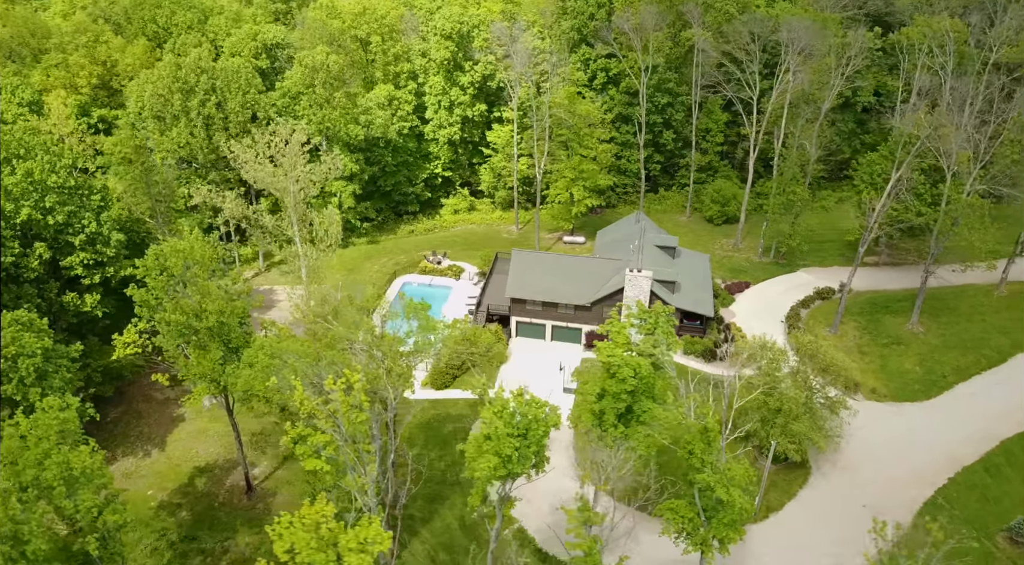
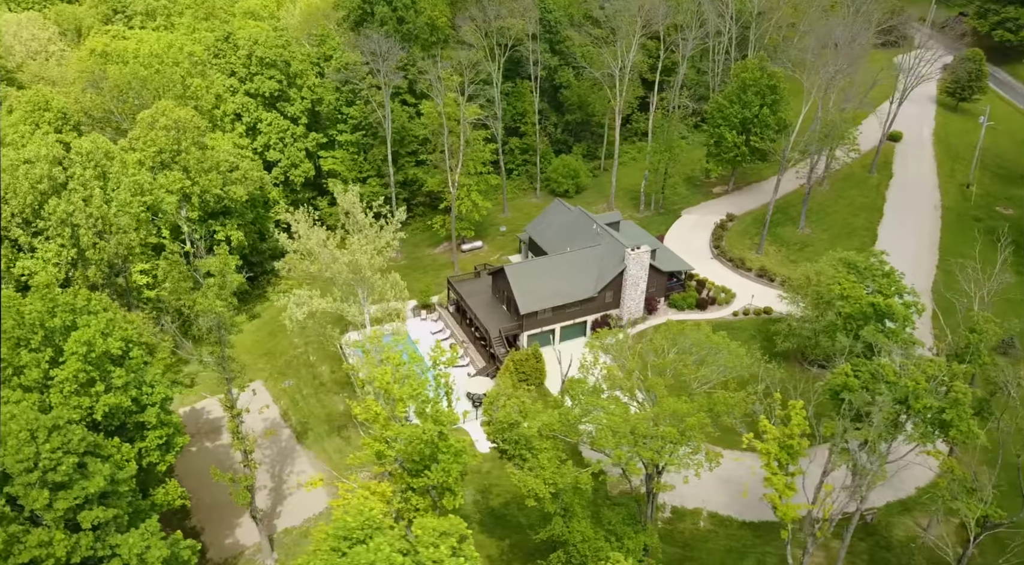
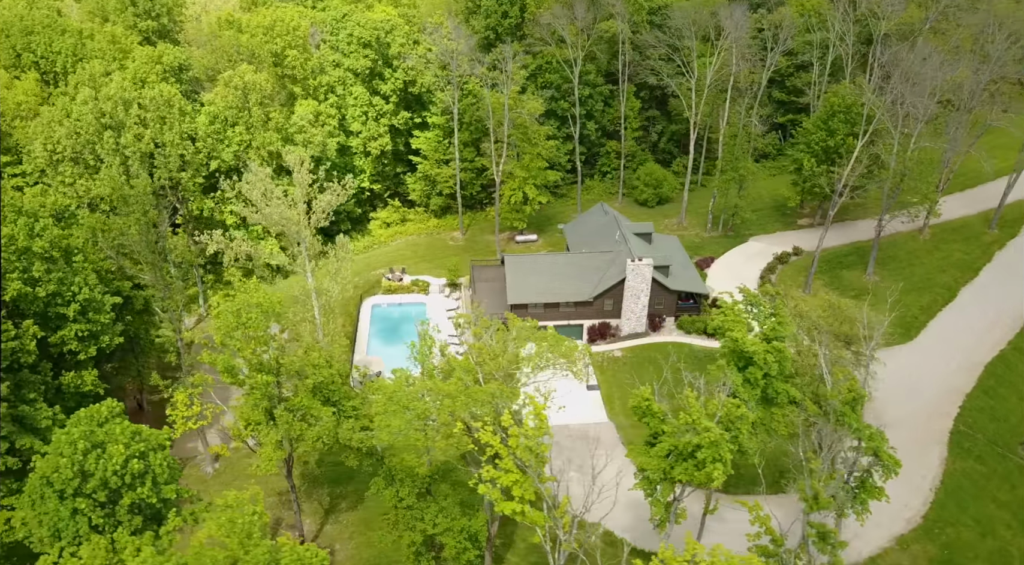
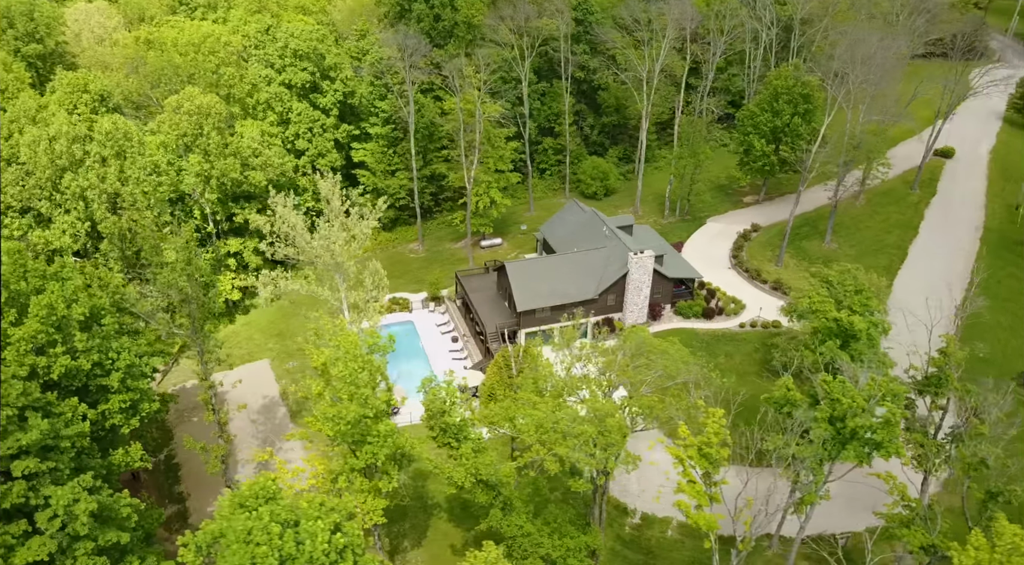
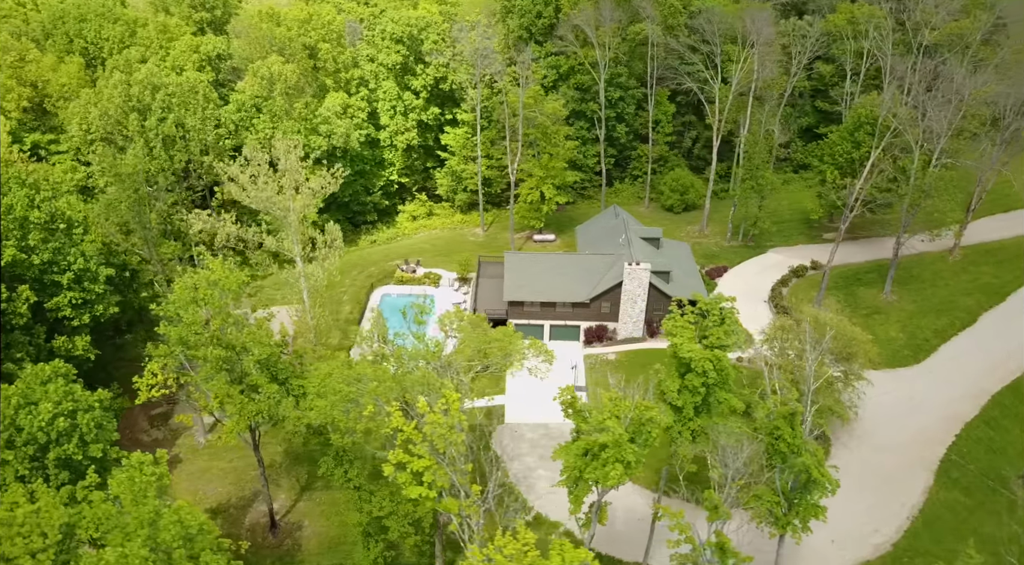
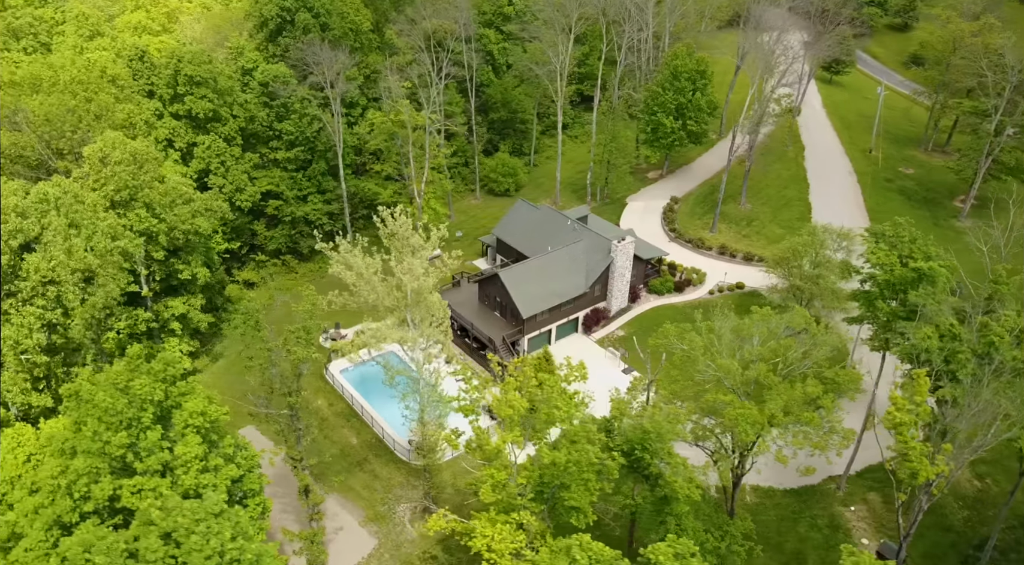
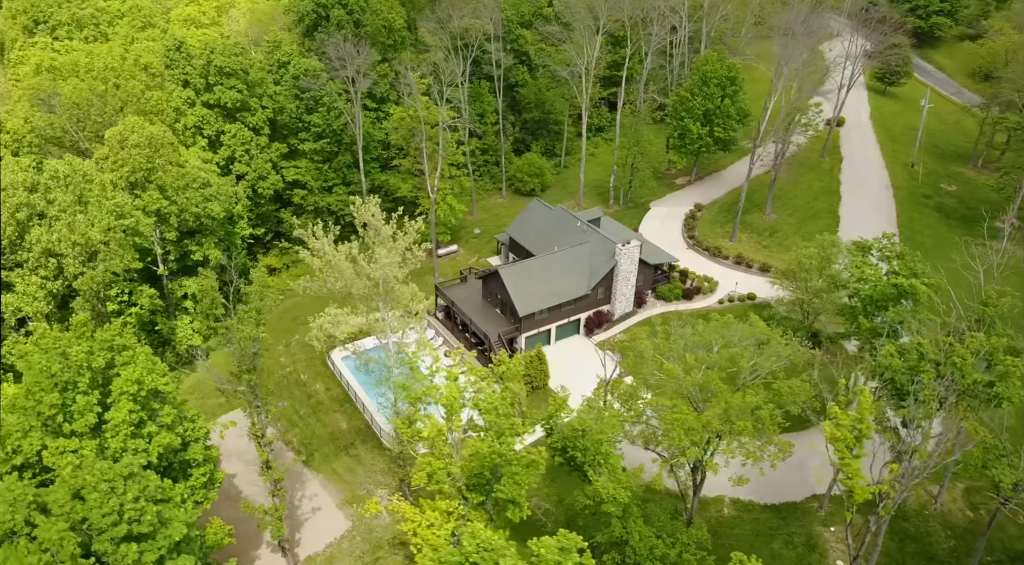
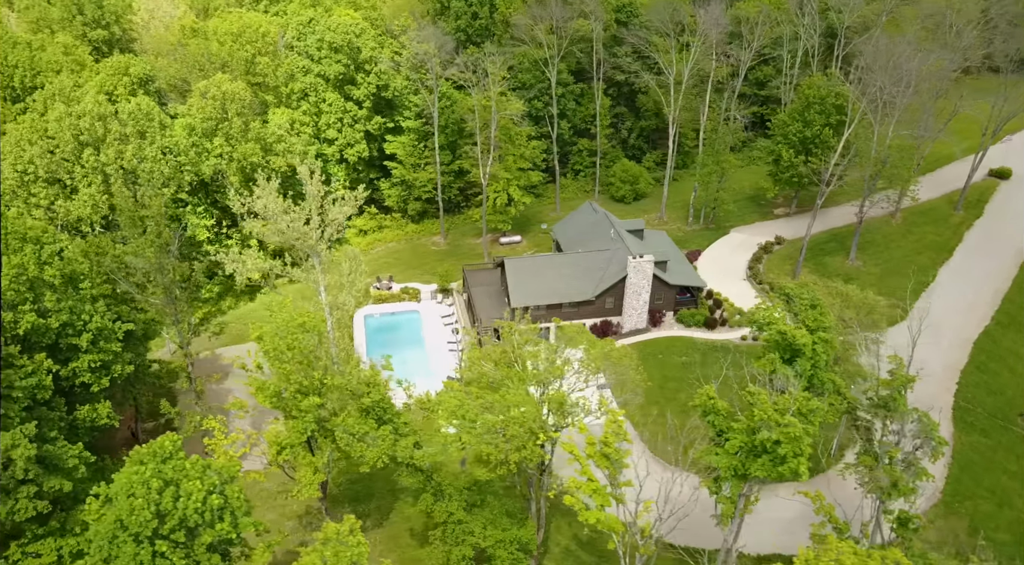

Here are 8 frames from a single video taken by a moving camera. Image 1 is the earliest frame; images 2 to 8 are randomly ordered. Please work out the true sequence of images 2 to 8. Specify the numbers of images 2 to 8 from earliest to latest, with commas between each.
5, 3, 8, 4, 2, 7, 6
